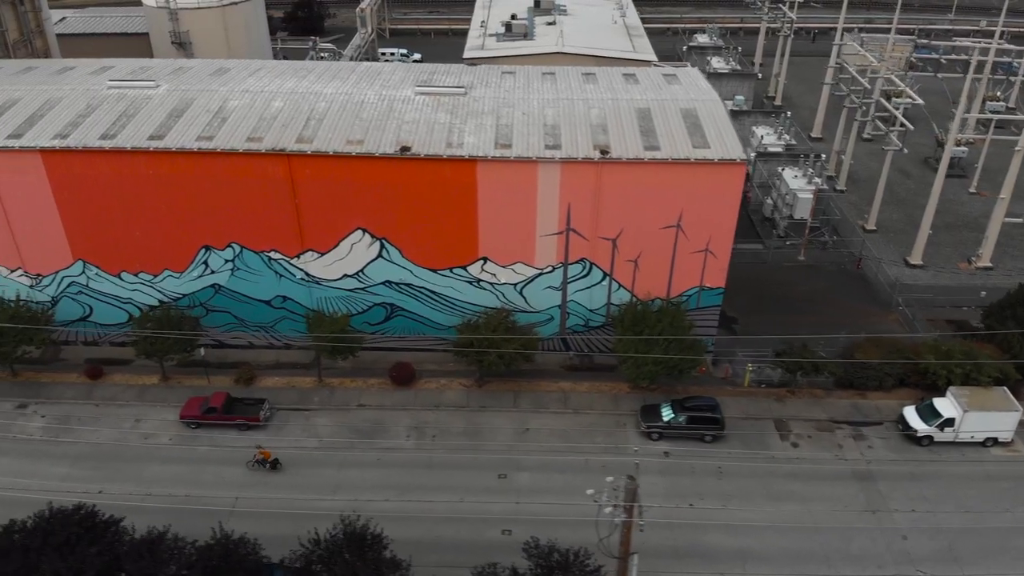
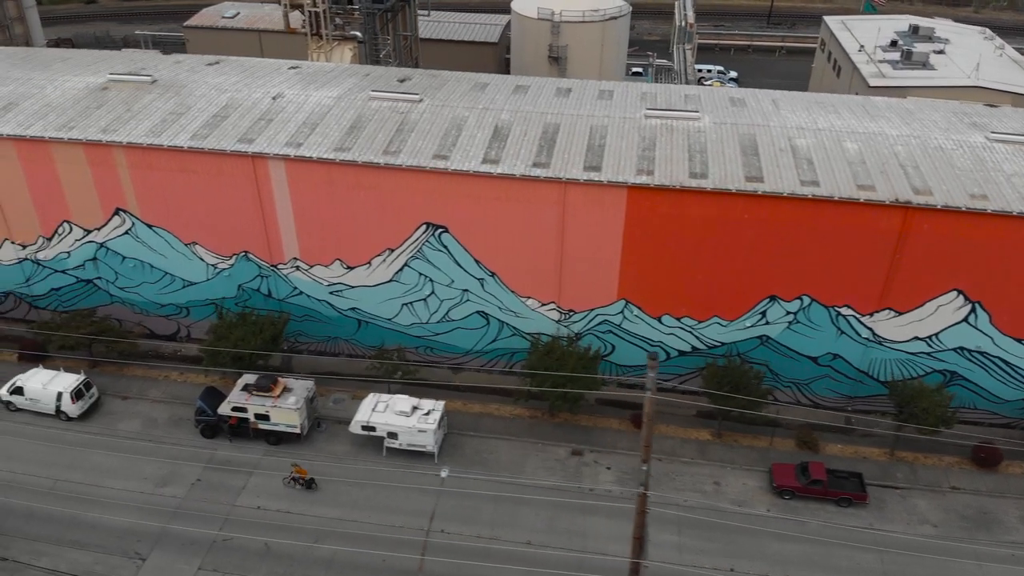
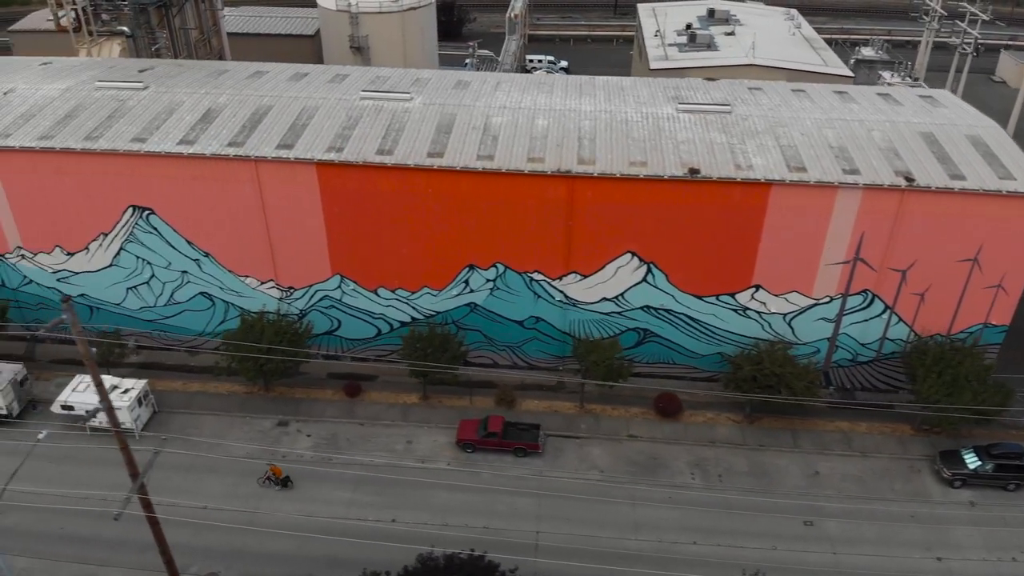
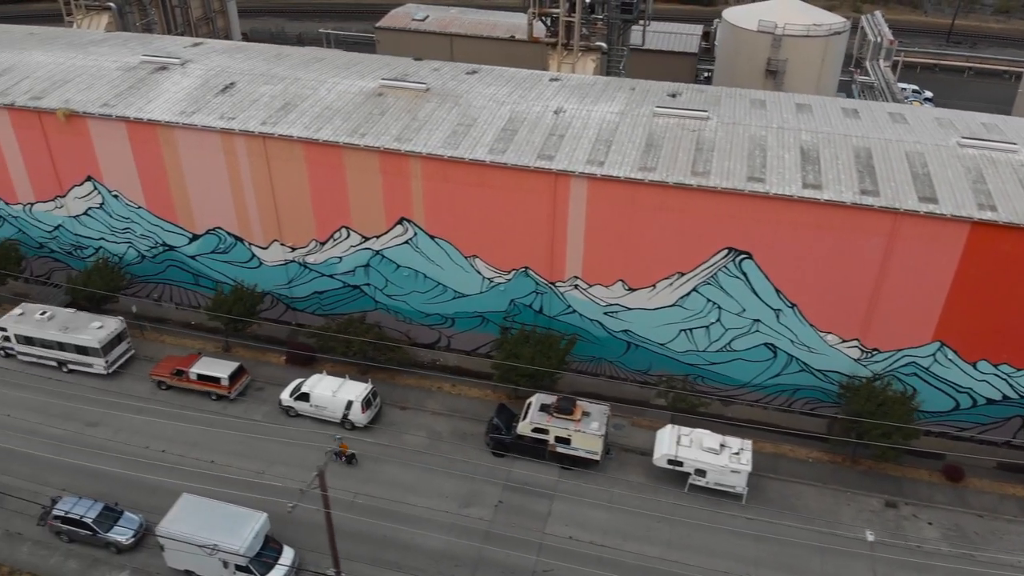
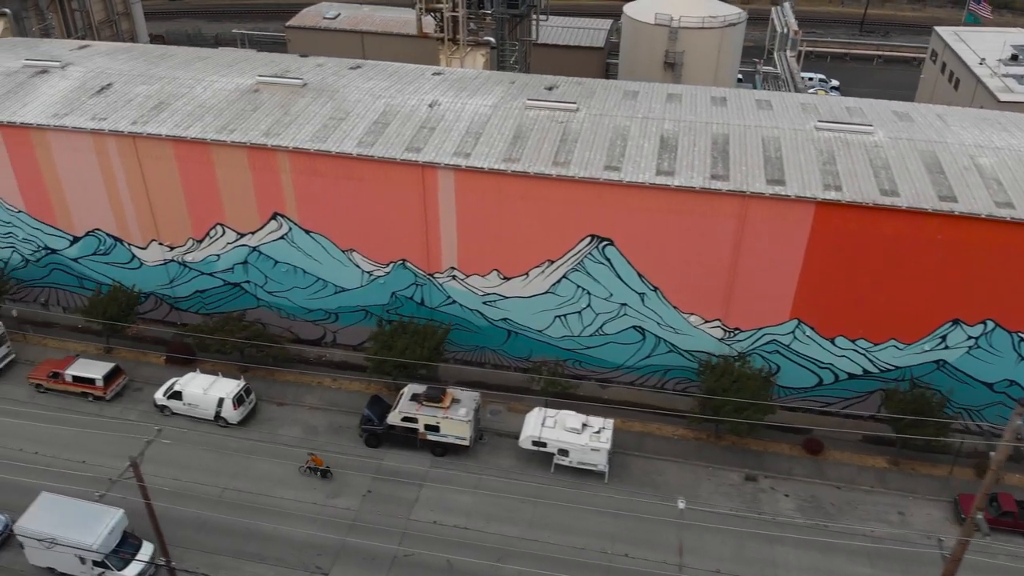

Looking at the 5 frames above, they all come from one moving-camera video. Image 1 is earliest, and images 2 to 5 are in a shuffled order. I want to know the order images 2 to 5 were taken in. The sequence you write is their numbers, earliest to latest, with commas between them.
3, 2, 5, 4
